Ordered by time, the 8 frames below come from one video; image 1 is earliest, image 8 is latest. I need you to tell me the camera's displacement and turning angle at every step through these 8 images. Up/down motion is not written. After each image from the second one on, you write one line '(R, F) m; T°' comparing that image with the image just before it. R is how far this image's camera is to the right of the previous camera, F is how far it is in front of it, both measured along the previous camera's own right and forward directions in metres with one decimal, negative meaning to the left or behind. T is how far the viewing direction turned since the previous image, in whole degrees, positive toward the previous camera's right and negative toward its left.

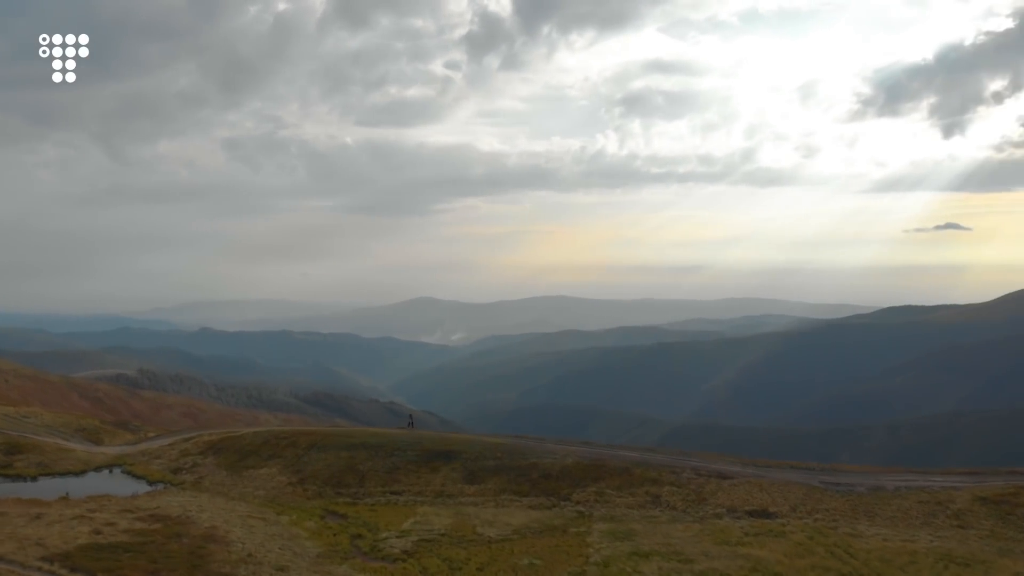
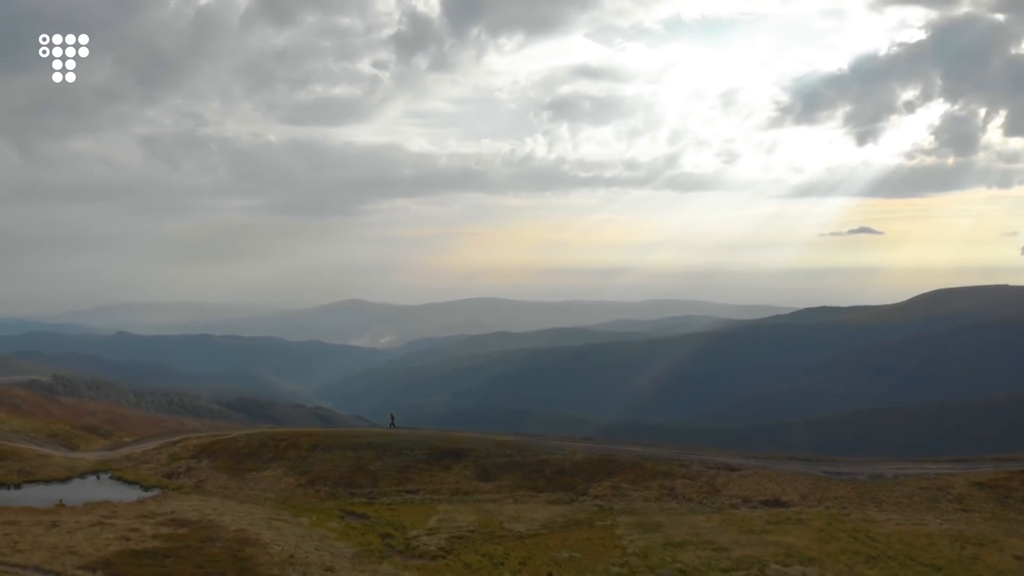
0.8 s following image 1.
(-6.0, -0.1) m; +5°
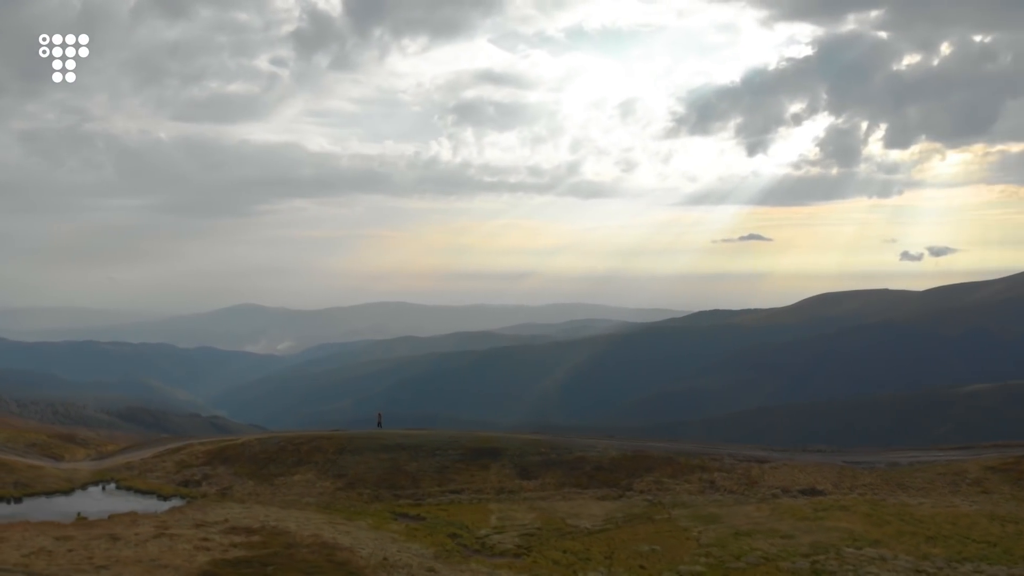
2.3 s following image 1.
(-9.8, +0.6) m; +7°
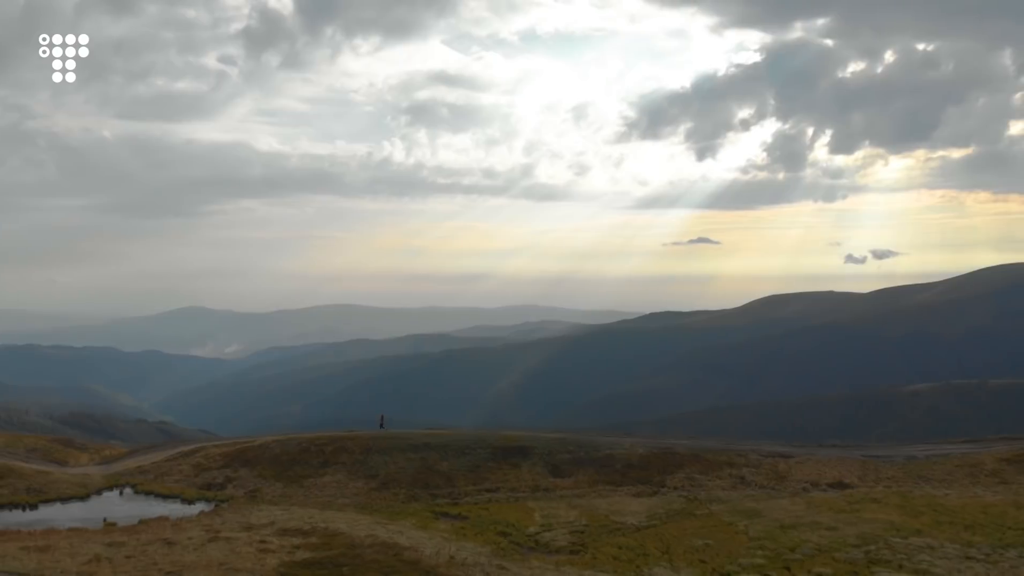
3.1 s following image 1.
(-5.6, +0.3) m; +4°
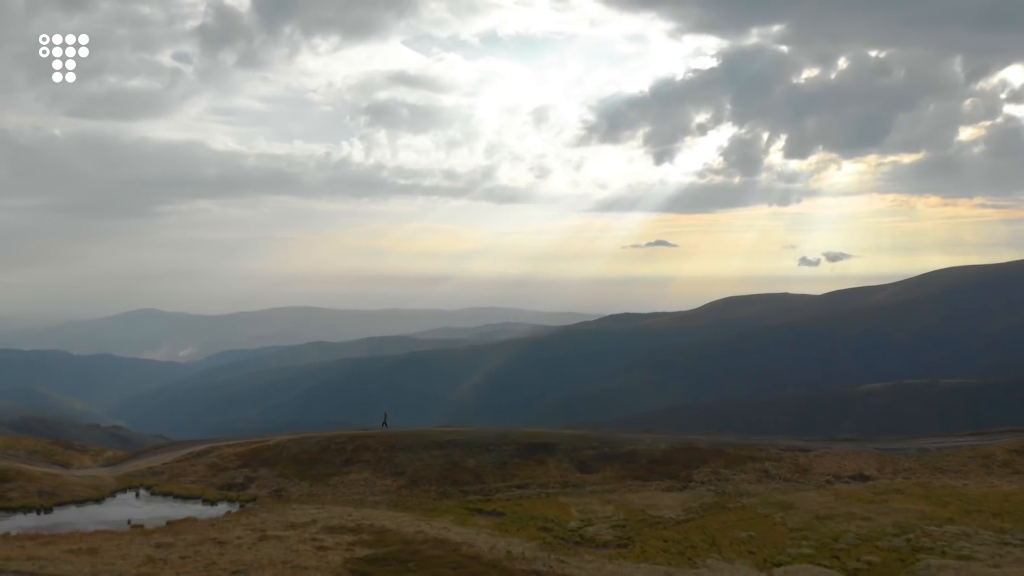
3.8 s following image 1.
(-4.7, +0.3) m; +3°
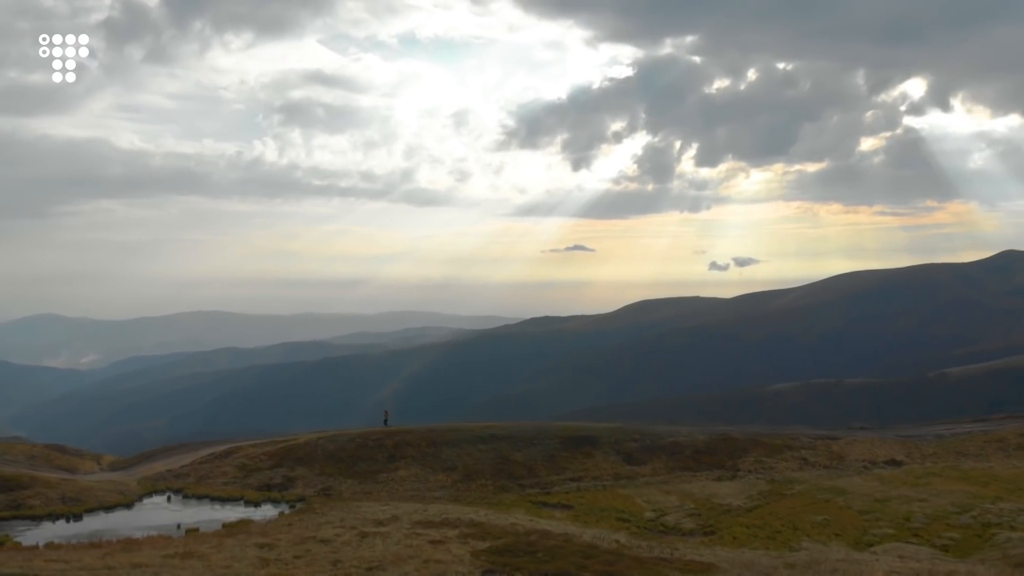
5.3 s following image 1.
(-9.0, +1.4) m; +6°
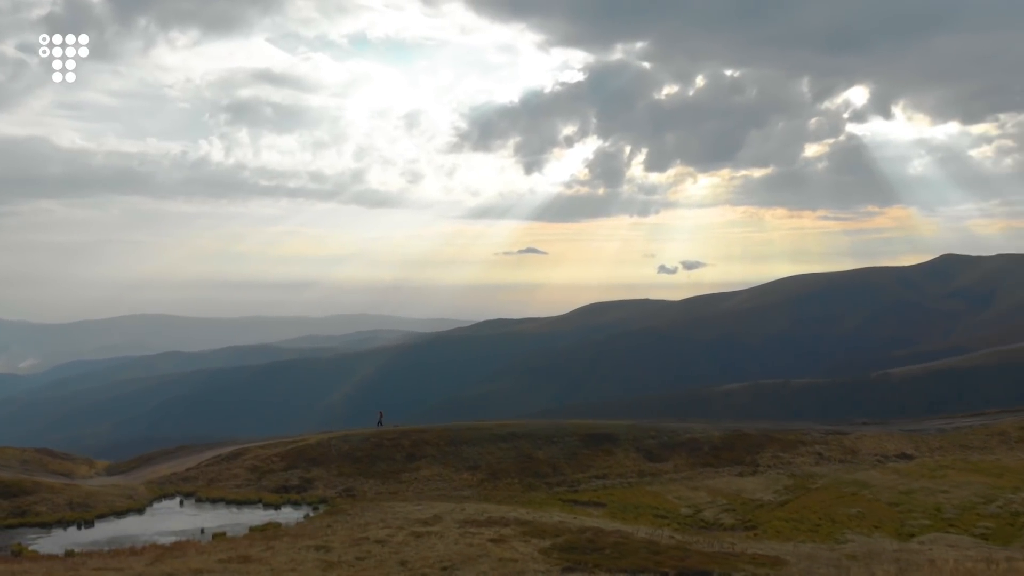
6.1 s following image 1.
(-4.8, +1.1) m; +4°
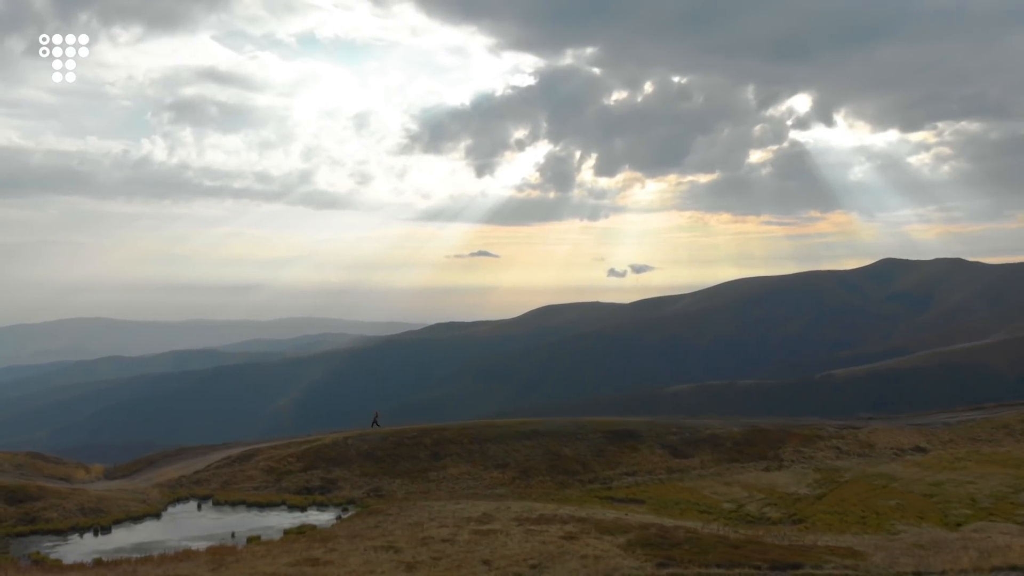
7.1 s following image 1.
(-5.0, +1.5) m; +4°
